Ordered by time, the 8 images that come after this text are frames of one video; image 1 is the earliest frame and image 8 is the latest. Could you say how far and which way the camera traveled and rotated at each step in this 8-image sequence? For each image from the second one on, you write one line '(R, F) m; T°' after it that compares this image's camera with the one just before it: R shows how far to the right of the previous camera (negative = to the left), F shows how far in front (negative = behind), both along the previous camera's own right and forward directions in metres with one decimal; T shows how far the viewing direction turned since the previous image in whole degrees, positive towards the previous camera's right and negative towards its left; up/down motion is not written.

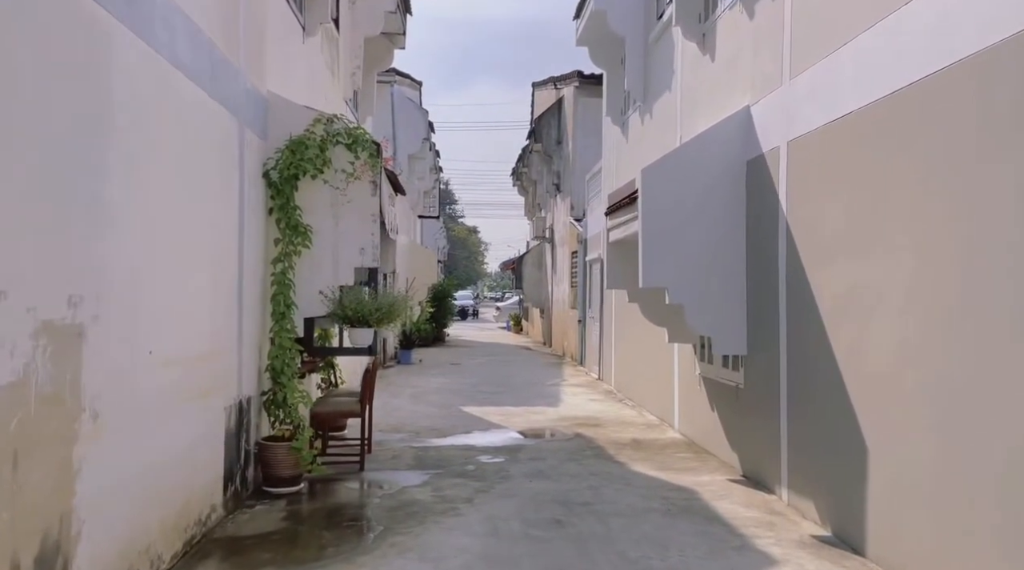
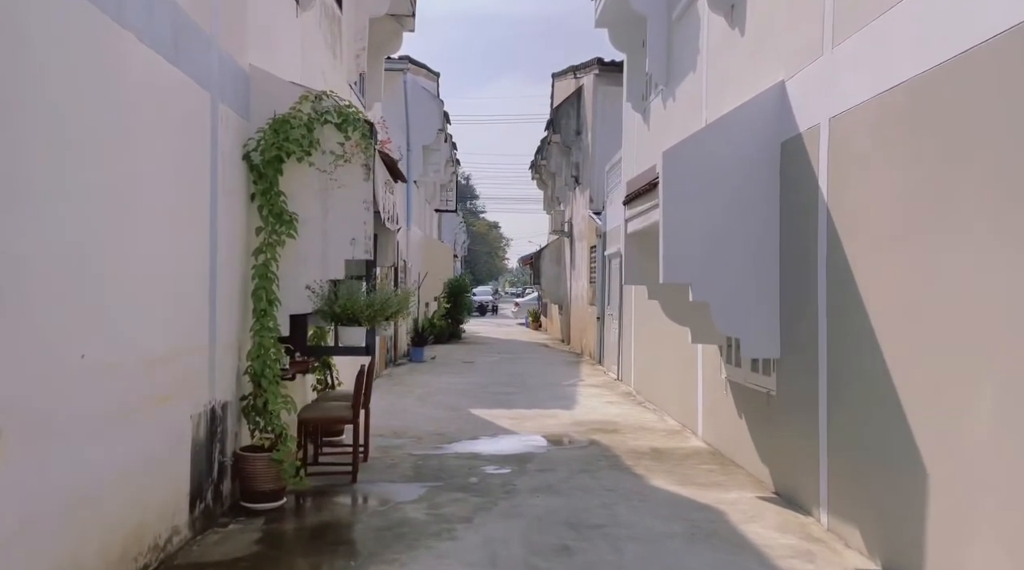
(+0.1, +0.7) m; -1°
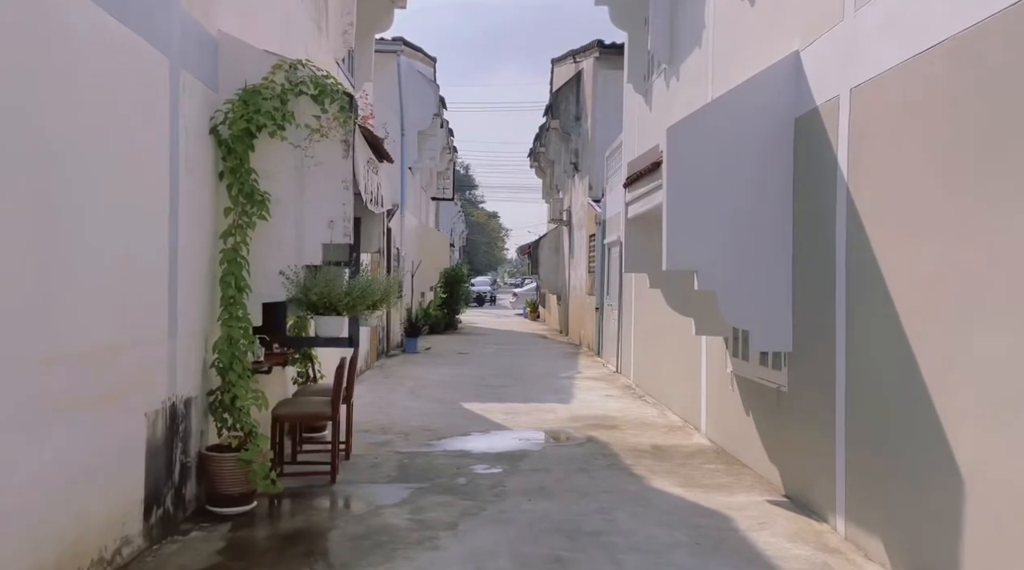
(+0.1, +0.5) m; 0°
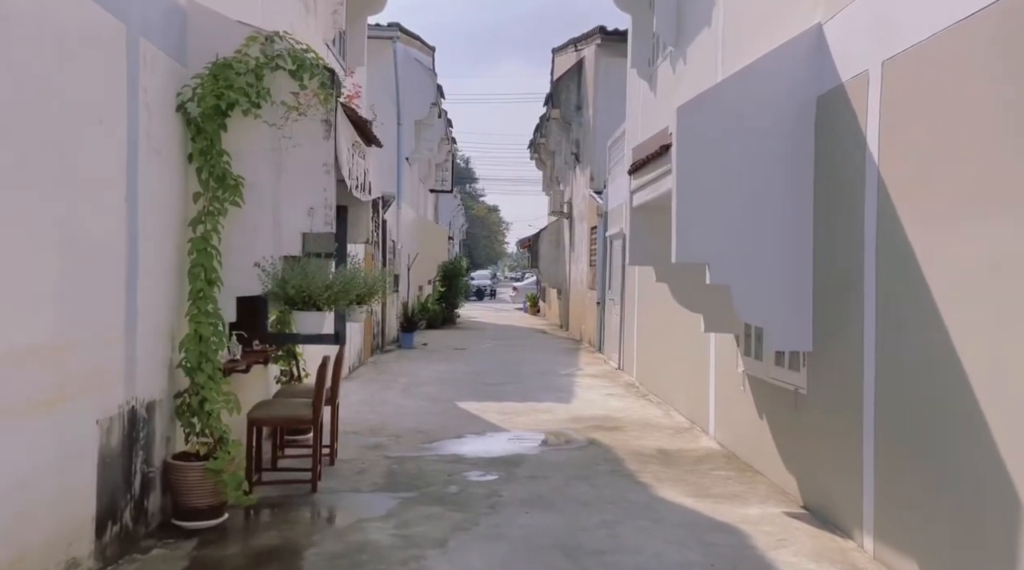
(0.0, +0.5) m; 0°
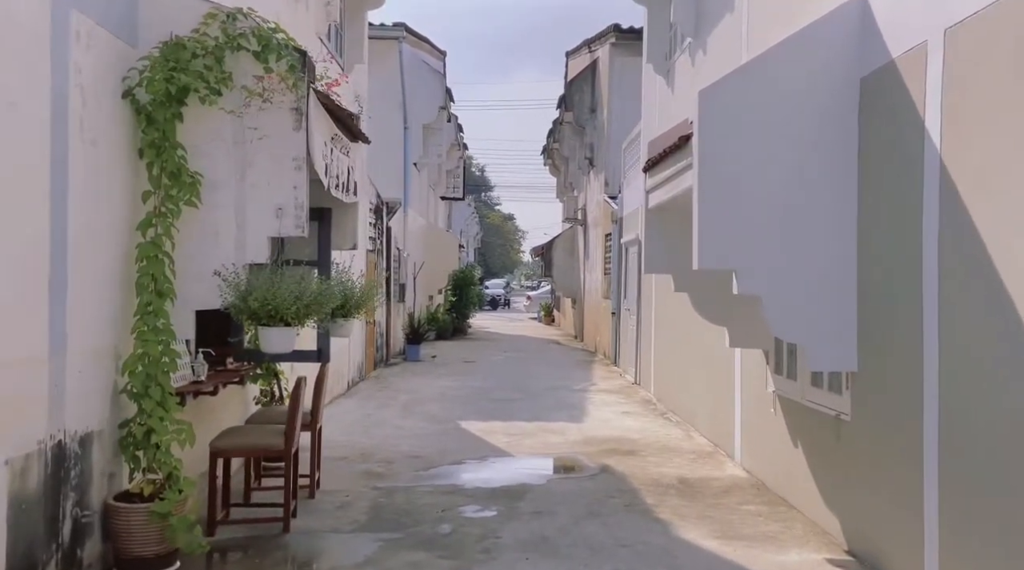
(+0.1, +0.8) m; -1°
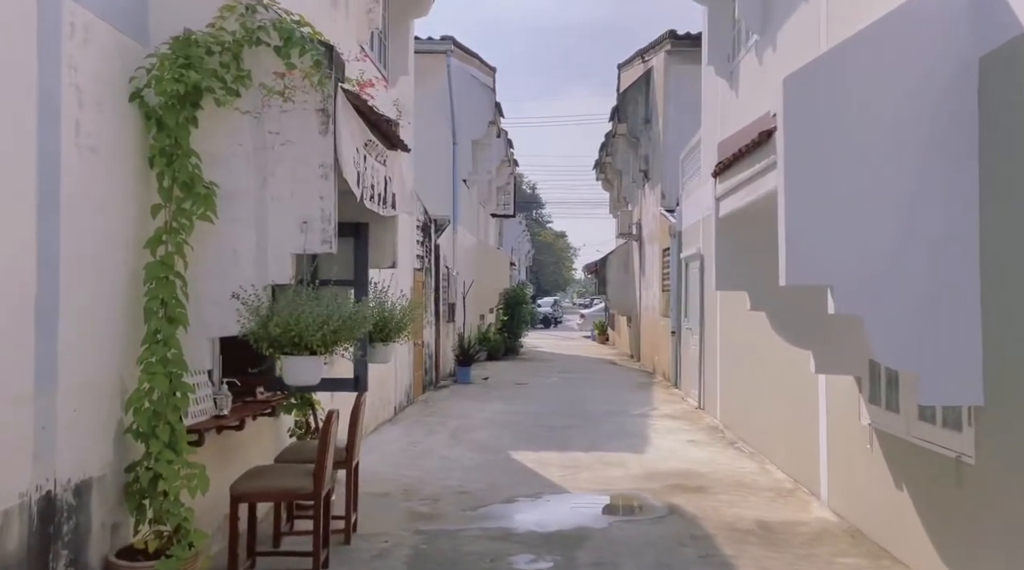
(0.0, +0.7) m; -3°
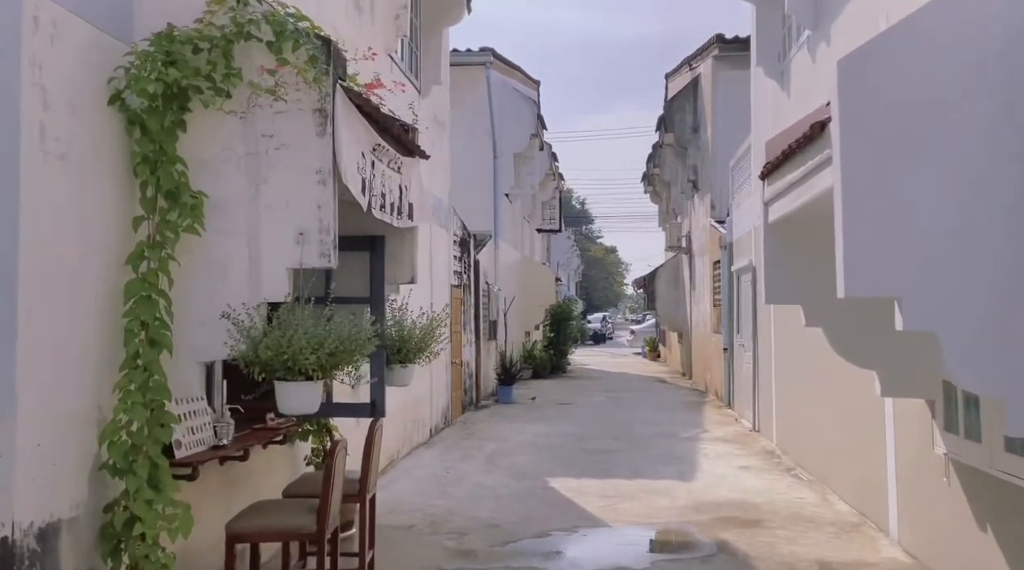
(+0.1, +0.5) m; -3°
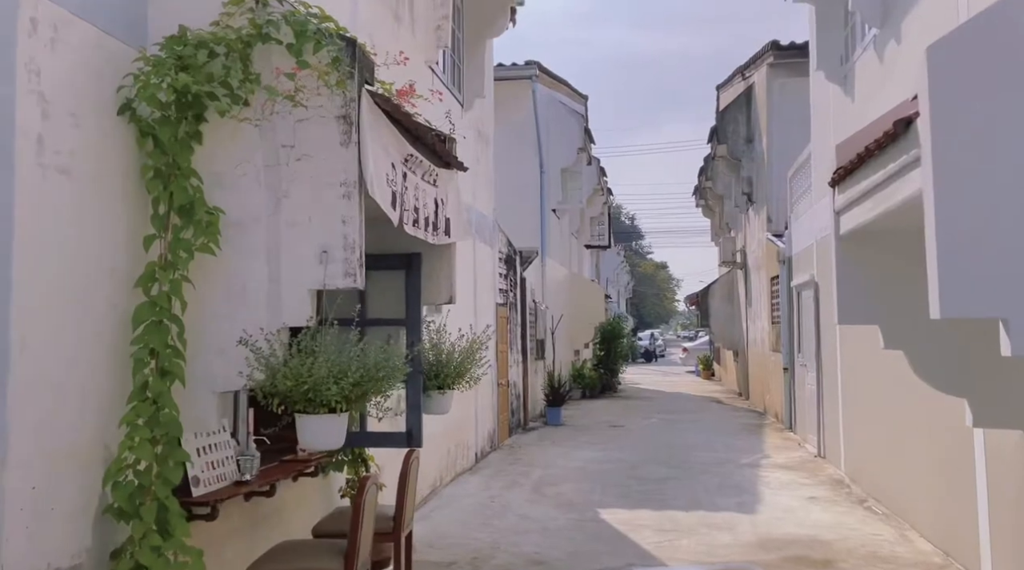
(0.0, +0.4) m; -3°
